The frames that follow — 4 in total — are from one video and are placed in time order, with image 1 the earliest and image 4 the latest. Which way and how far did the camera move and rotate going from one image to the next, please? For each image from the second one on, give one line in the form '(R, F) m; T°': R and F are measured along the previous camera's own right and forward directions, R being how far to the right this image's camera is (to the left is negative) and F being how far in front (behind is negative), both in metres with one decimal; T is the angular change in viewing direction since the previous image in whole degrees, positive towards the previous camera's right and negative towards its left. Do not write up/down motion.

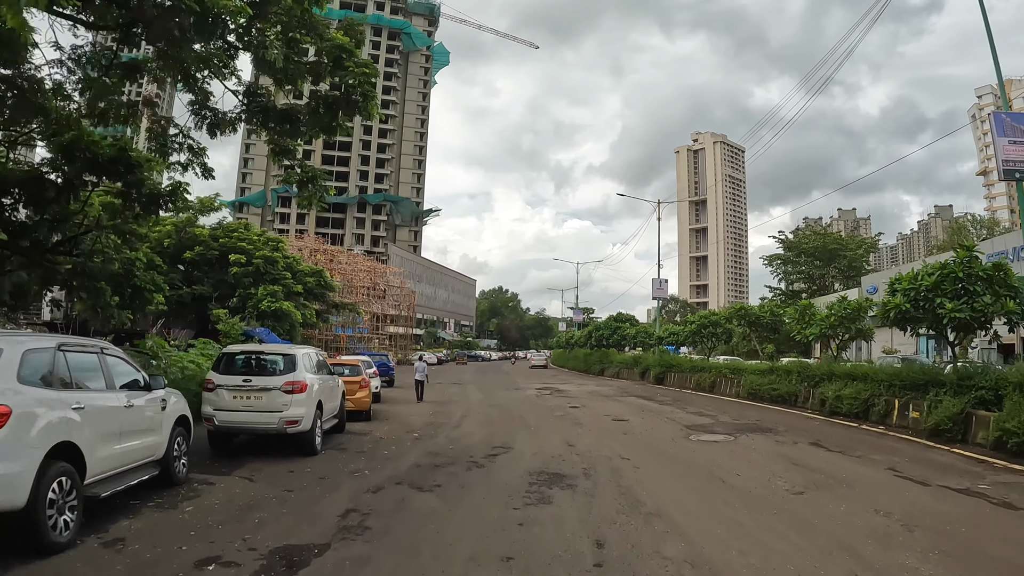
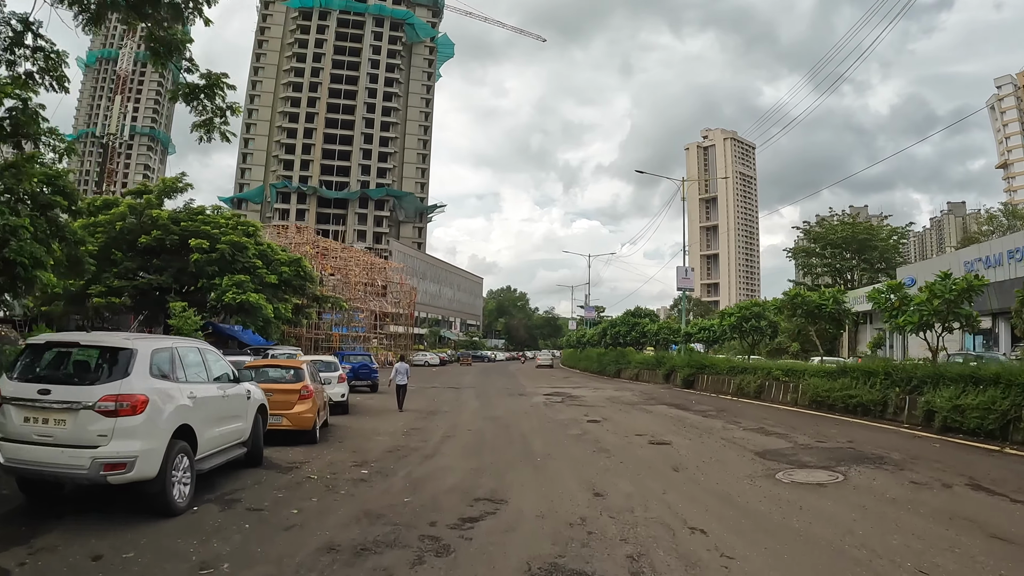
(+0.2, +4.4) m; -1°
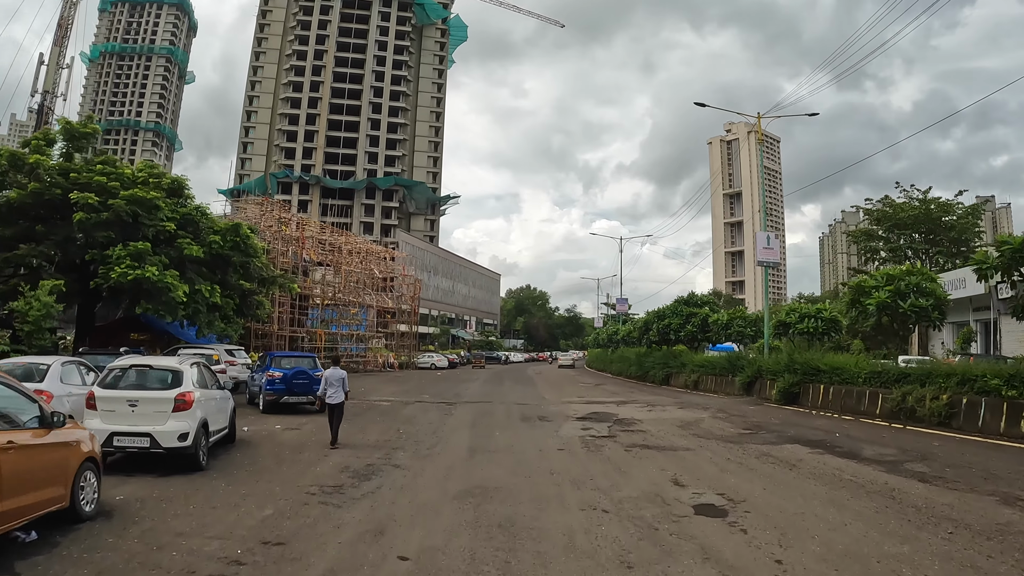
(+0.1, +8.1) m; -2°
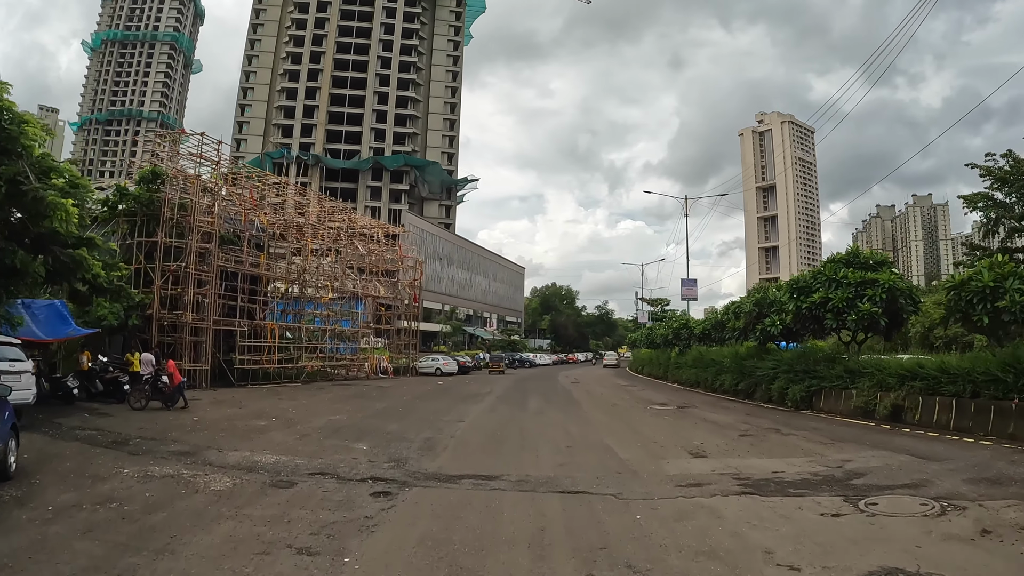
(-0.1, +10.7) m; -2°
